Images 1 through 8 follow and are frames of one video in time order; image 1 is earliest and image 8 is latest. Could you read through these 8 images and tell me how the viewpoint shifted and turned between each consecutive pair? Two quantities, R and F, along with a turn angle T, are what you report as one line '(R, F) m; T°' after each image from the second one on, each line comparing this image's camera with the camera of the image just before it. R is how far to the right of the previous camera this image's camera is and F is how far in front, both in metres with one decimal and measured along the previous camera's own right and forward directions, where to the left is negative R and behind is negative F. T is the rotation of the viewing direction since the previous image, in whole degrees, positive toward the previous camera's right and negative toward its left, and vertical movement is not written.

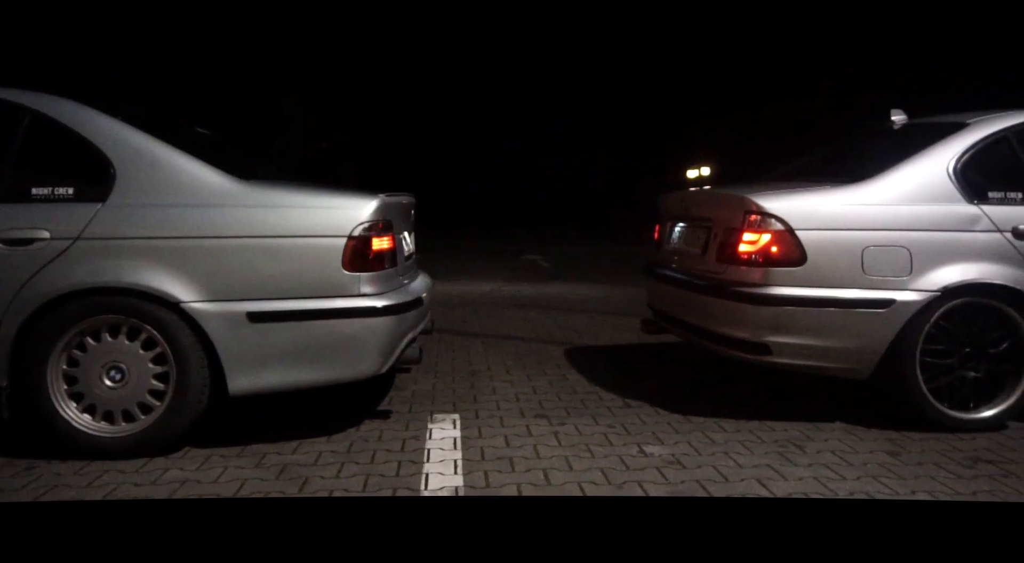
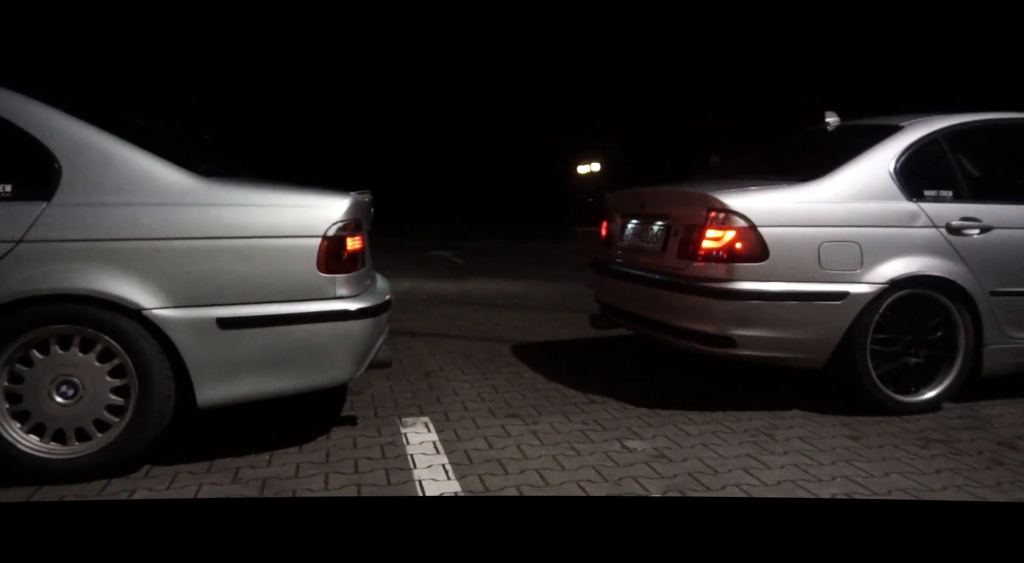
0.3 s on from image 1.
(-0.5, +0.1) m; +9°
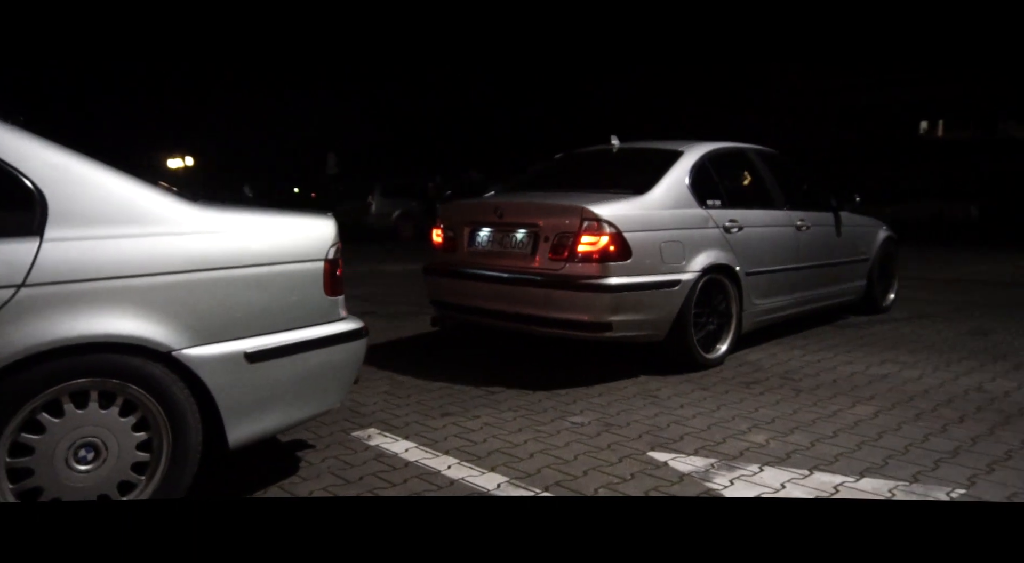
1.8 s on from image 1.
(-2.0, +0.1) m; +31°
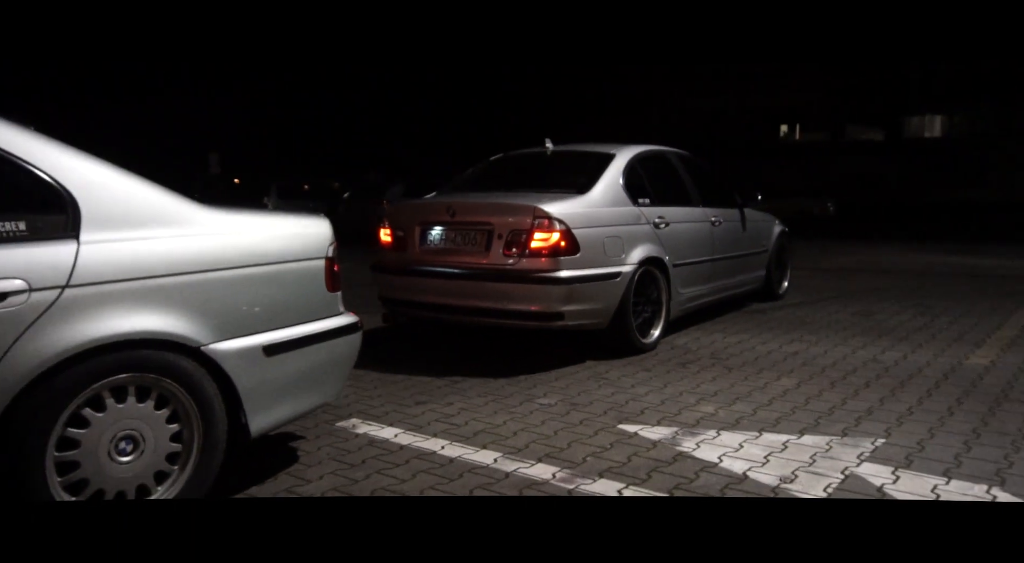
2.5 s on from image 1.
(-0.5, -0.3) m; +9°
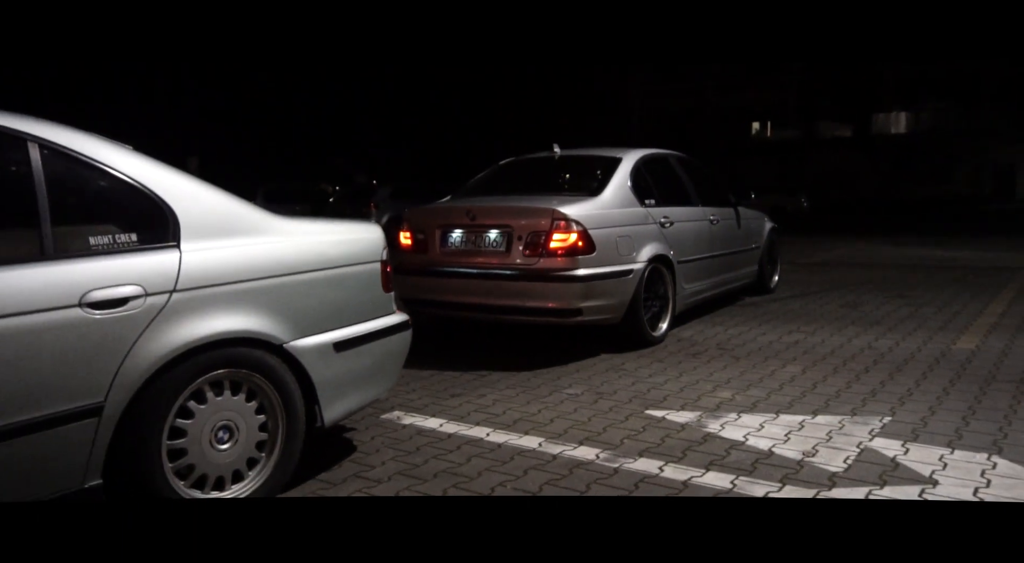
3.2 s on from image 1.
(-0.4, -0.3) m; +2°
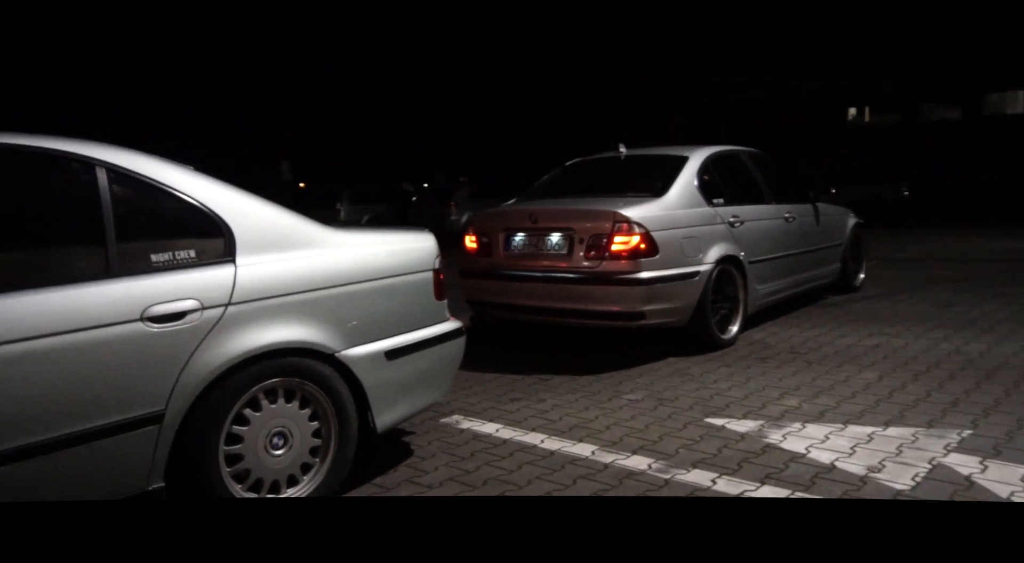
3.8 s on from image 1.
(+0.2, 0.0) m; -6°
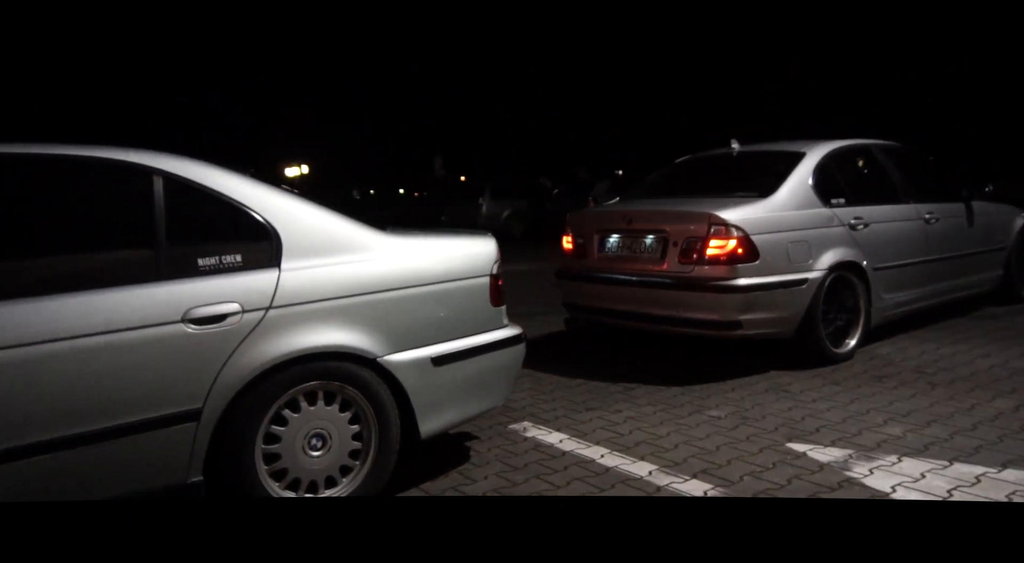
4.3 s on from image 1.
(+0.5, +0.2) m; -11°
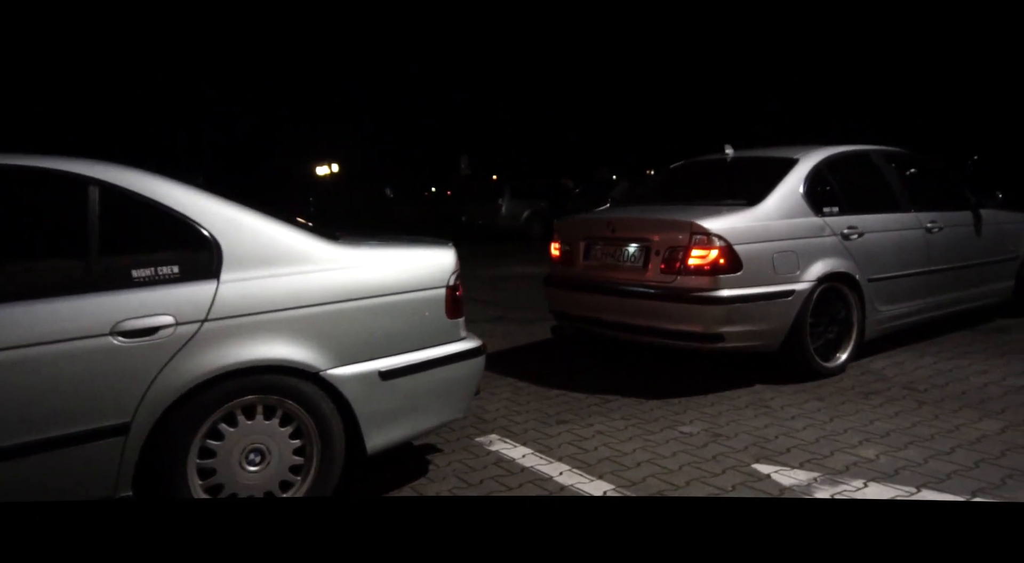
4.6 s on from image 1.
(+0.4, +0.1) m; -2°
